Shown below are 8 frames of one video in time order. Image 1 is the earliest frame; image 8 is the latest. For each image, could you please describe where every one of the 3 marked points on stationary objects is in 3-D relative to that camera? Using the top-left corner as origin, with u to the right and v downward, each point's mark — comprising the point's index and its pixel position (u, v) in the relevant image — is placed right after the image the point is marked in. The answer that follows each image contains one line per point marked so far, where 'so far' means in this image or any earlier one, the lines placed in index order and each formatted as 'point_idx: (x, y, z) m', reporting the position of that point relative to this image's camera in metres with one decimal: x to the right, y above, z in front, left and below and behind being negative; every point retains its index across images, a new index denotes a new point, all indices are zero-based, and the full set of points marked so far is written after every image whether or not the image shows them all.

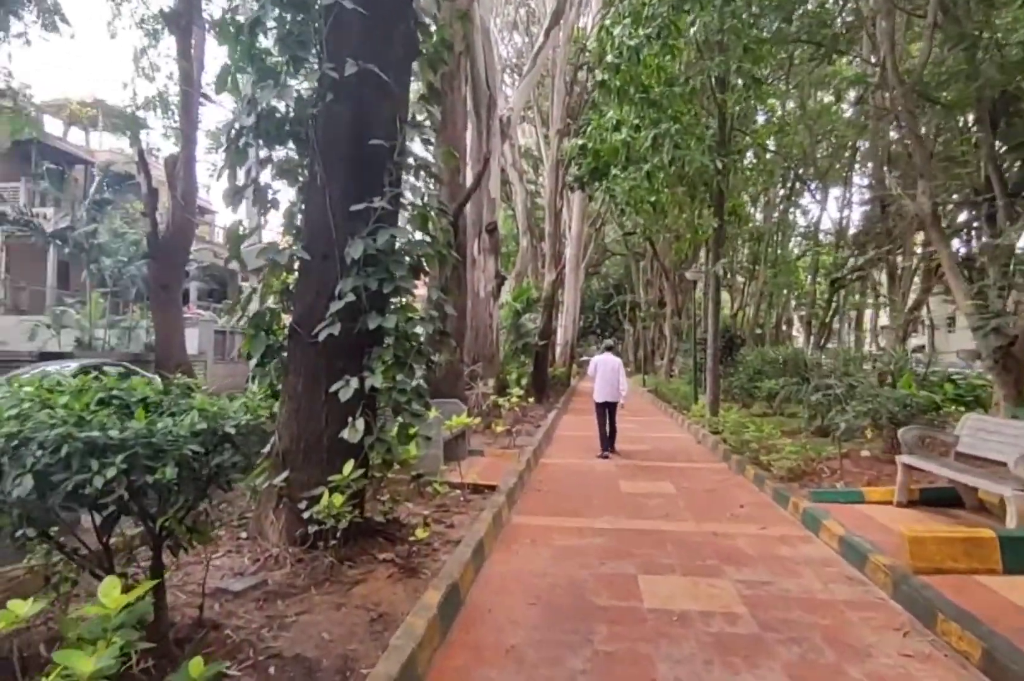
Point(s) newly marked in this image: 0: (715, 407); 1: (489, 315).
0: (+3.3, -1.1, +10.8) m
1: (-0.4, +0.5, +12.4) m
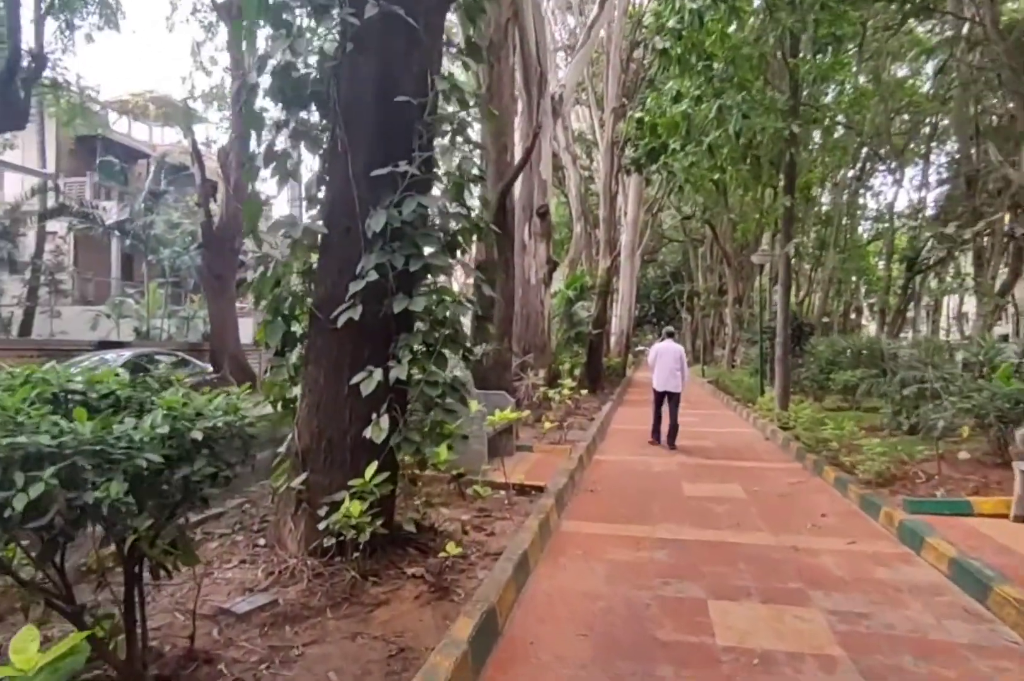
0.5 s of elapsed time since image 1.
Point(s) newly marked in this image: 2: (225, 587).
0: (+4.1, -0.9, +10.0) m
1: (+0.5, +0.7, +11.8) m
2: (-1.3, -1.1, +3.1) m
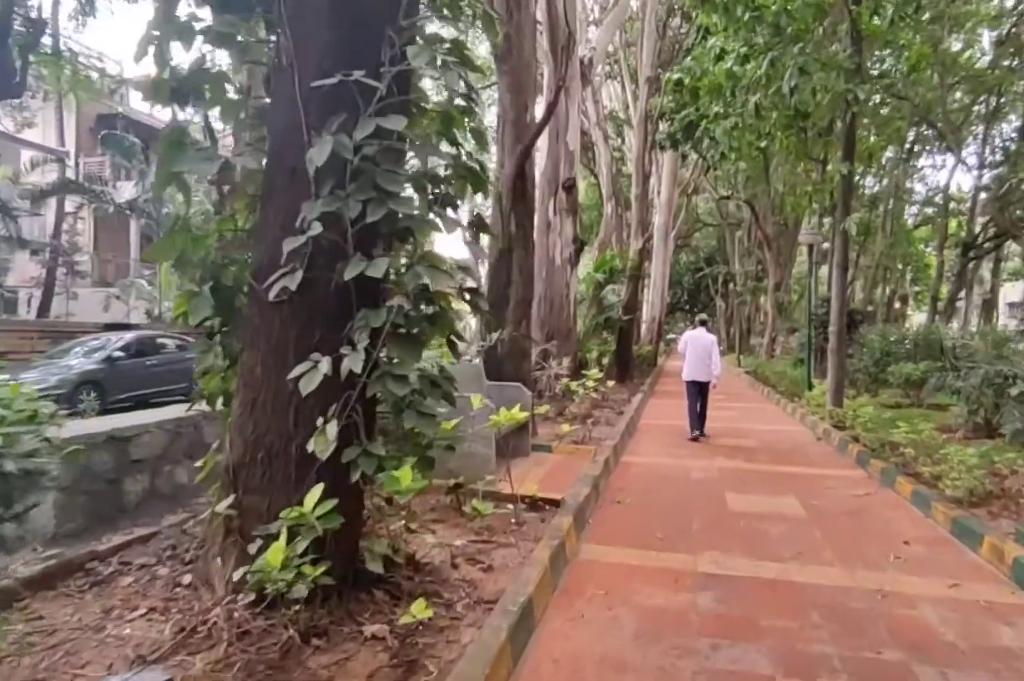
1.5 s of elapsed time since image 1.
0: (+4.4, -0.8, +8.9) m
1: (+0.9, +0.9, +10.9) m
2: (-1.4, -1.1, +2.3) m
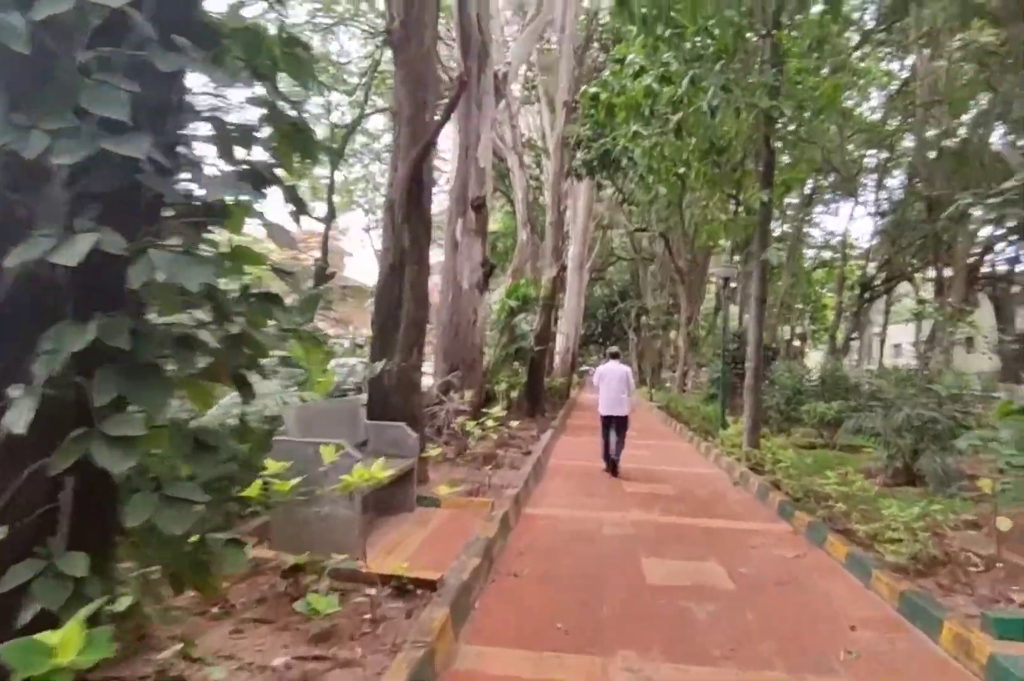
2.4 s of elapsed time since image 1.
0: (+3.1, -1.2, +8.5) m
1: (-0.6, +0.4, +10.1) m
2: (-1.8, -1.1, +1.1) m
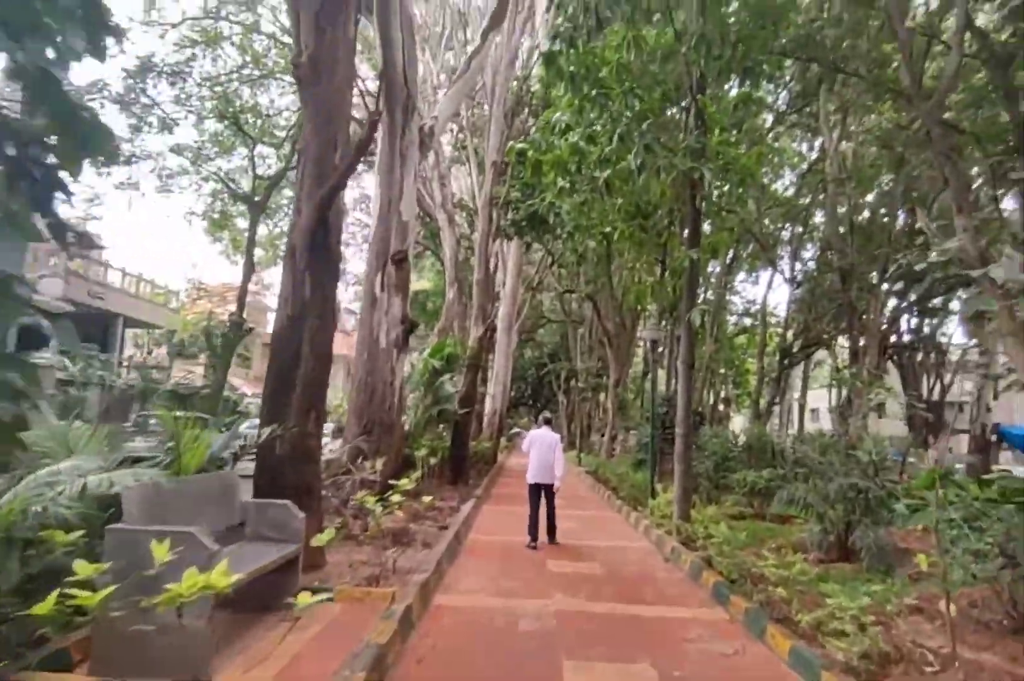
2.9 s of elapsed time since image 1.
0: (+2.1, -2.0, +8.1) m
1: (-1.7, -0.4, +9.4) m
2: (-2.0, -1.1, +0.3) m
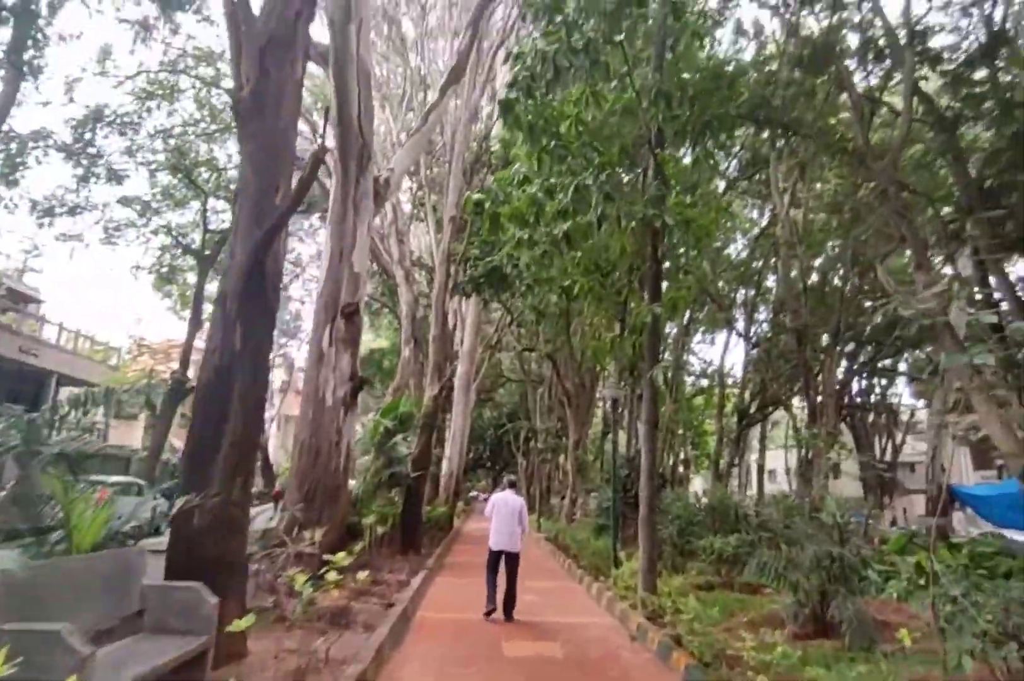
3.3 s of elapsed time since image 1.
0: (+1.6, -2.7, +7.5) m
1: (-2.3, -1.2, +8.8) m
2: (-2.0, -1.1, -0.3) m
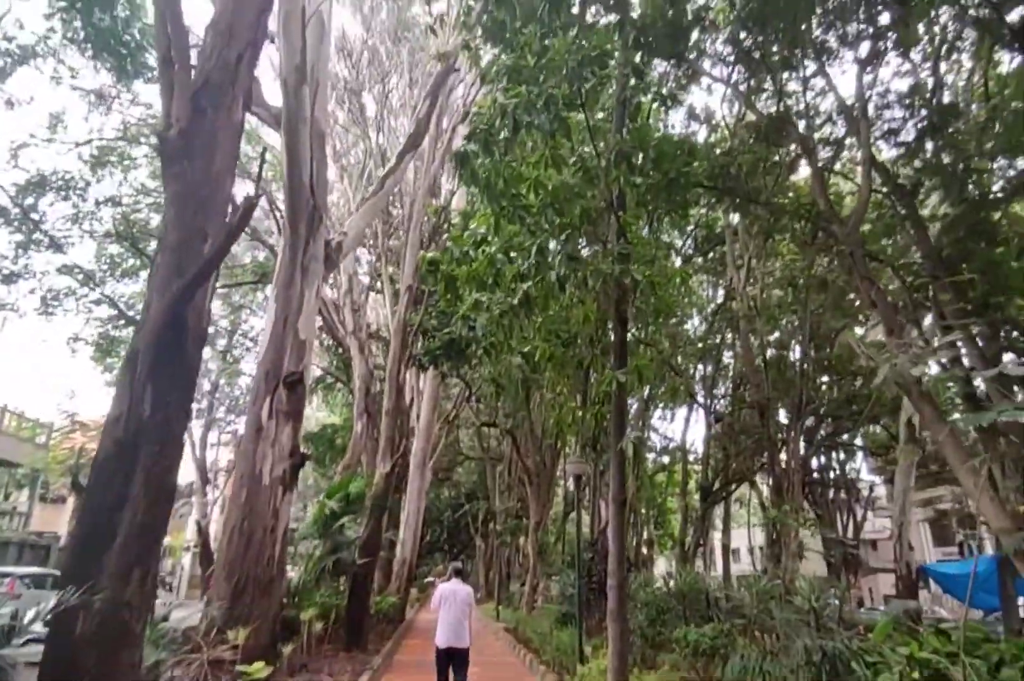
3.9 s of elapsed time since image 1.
0: (+1.1, -3.4, +6.8) m
1: (-2.9, -2.1, +8.0) m
2: (-2.0, -0.9, -1.1) m
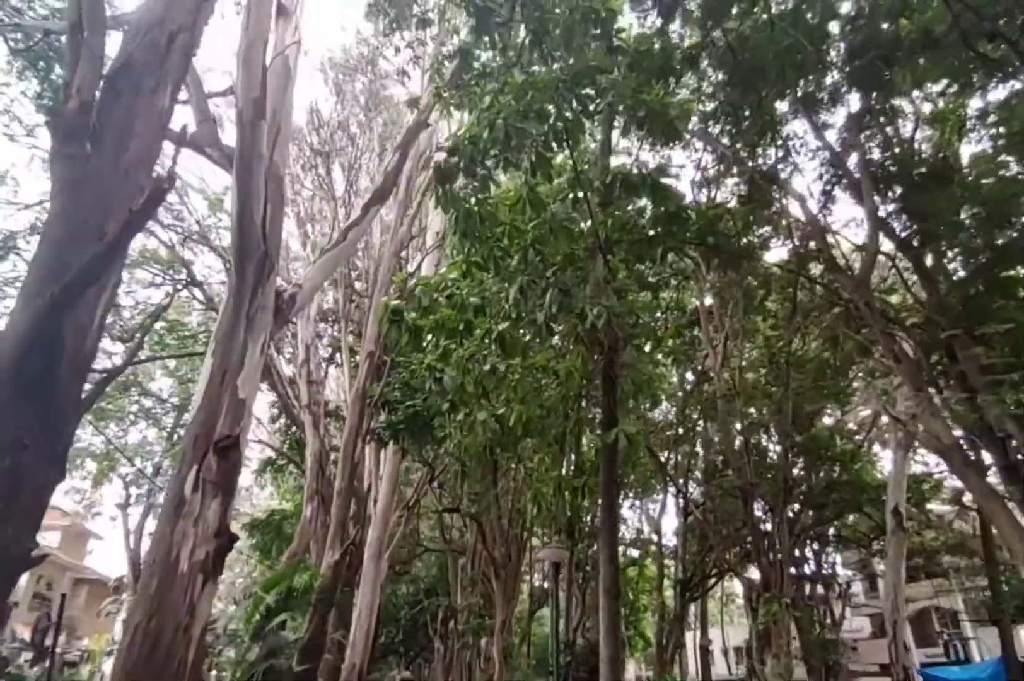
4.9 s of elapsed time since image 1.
0: (+0.8, -3.9, +5.4) m
1: (-3.2, -2.7, +6.5) m
2: (-1.8, -0.3, -2.2) m
